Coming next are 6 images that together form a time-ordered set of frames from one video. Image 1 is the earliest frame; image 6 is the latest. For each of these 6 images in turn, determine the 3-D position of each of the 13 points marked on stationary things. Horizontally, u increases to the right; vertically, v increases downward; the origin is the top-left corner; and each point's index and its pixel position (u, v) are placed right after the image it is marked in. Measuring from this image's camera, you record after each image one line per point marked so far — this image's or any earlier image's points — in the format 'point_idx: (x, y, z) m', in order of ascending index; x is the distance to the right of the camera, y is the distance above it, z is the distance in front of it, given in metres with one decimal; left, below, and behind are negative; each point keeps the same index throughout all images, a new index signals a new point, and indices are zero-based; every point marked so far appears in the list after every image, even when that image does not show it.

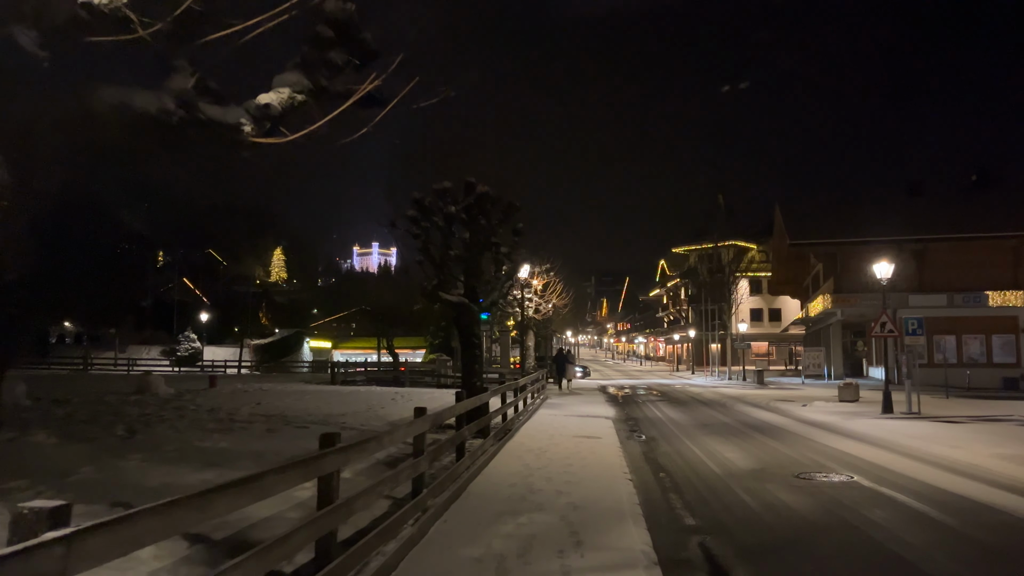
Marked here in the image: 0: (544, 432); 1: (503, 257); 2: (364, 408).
0: (+0.7, -3.3, +16.4) m
1: (-0.2, +0.7, +16.8) m
2: (-3.6, -2.9, +17.3) m
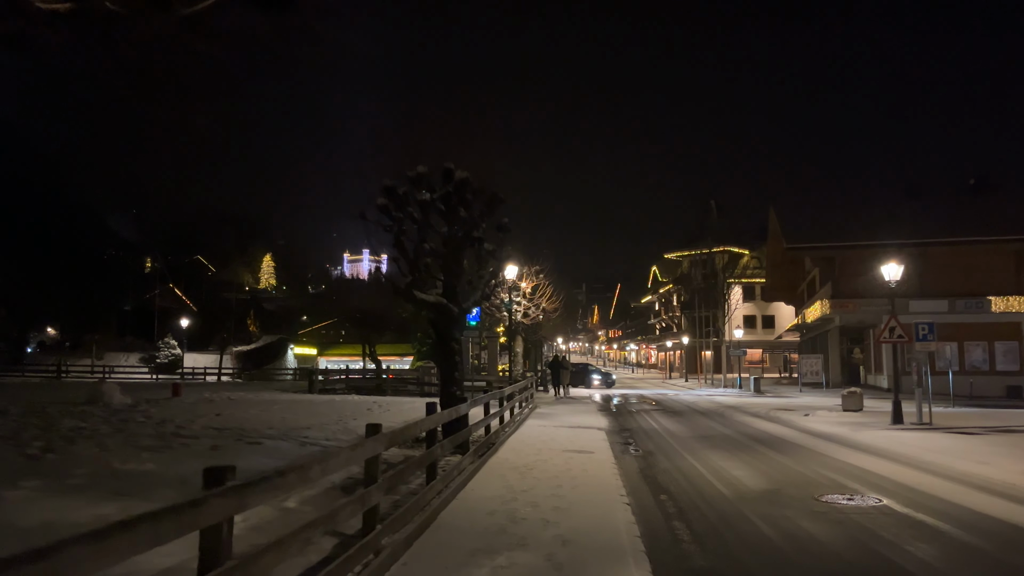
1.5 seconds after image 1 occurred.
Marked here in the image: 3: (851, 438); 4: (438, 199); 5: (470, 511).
0: (+0.4, -3.3, +14.9) m
1: (-0.6, +0.7, +15.4) m
2: (-4.0, -2.9, +15.8) m
3: (+8.9, -3.9, +18.8) m
4: (-1.5, +1.8, +13.8) m
5: (-0.5, -2.7, +8.7) m
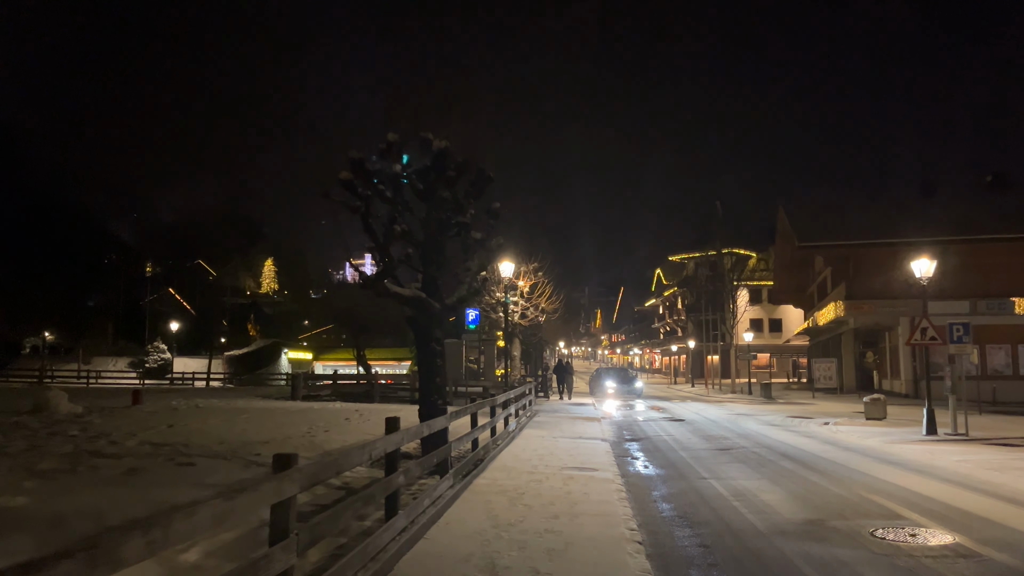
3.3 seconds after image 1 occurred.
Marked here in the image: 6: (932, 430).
0: (+0.2, -3.2, +13.0) m
1: (-0.7, +0.8, +13.6) m
2: (-4.1, -2.8, +13.9) m
3: (+8.8, -3.8, +16.9) m
4: (-1.6, +1.9, +12.0) m
5: (-0.7, -2.6, +6.8) m
6: (+11.6, -3.9, +19.8) m
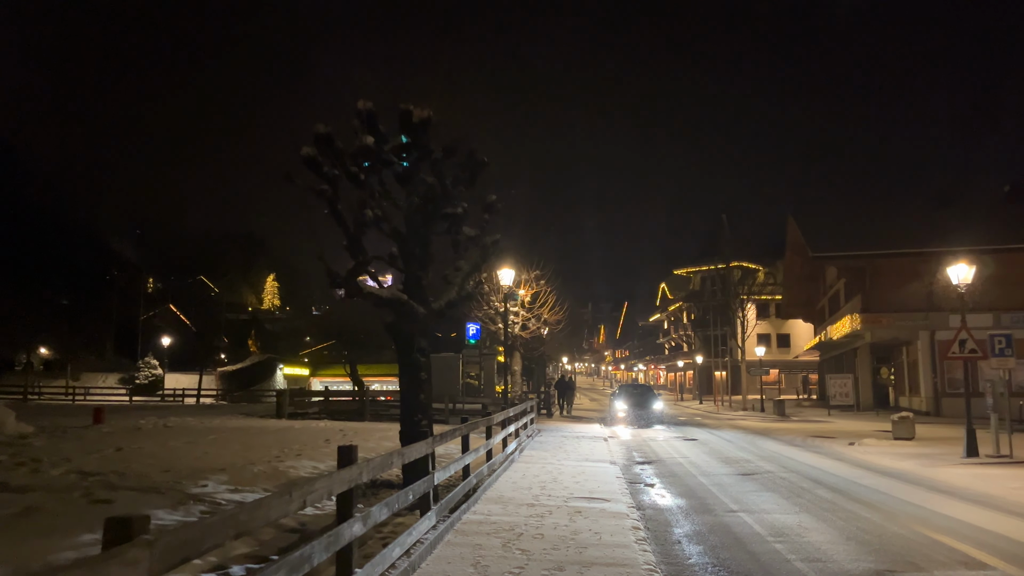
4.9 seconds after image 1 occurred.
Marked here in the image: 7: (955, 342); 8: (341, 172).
0: (+0.2, -3.2, +11.3) m
1: (-0.8, +0.8, +11.9) m
2: (-4.2, -2.9, +12.2) m
3: (+8.8, -4.0, +15.1) m
4: (-1.7, +1.9, +10.4) m
5: (-0.8, -2.5, +5.1) m
6: (+11.6, -4.1, +18.0) m
7: (+11.9, -1.5, +19.2) m
8: (-2.3, +1.6, +10.1) m
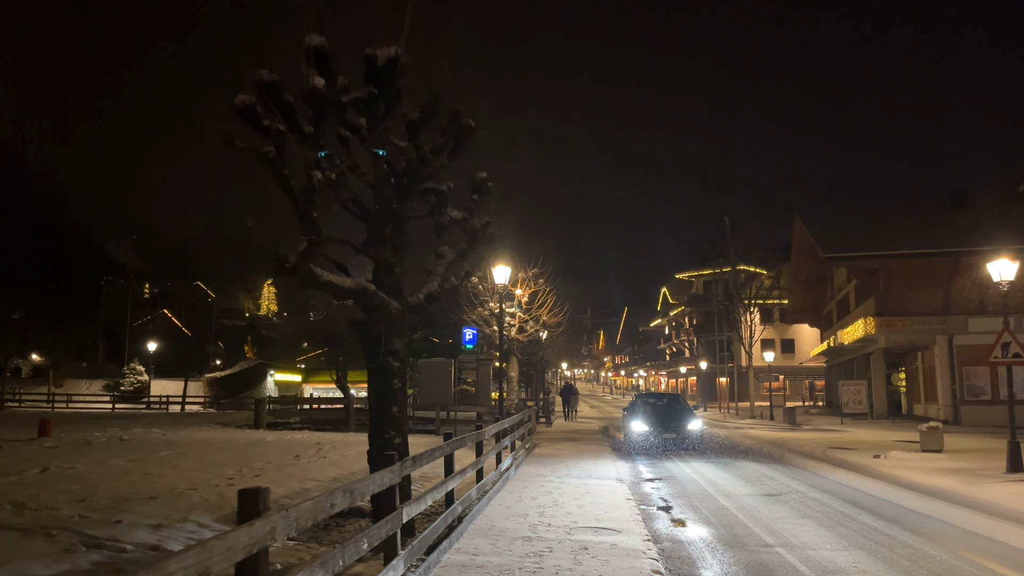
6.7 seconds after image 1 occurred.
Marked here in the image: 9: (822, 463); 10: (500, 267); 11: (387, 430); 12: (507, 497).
0: (+0.1, -3.1, +9.6) m
1: (-0.8, +0.9, +10.2) m
2: (-4.3, -2.8, +10.5) m
3: (+8.7, -3.9, +13.4) m
4: (-1.8, +2.0, +8.7) m
5: (-0.8, -2.3, +3.3) m
6: (+11.5, -4.1, +16.3) m
7: (+11.8, -1.4, +17.5) m
8: (-2.4, +1.7, +8.4) m
9: (+8.0, -4.5, +18.4) m
10: (-0.4, +0.6, +18.3) m
11: (-1.4, -1.6, +8.2) m
12: (-0.1, -3.3, +11.5) m
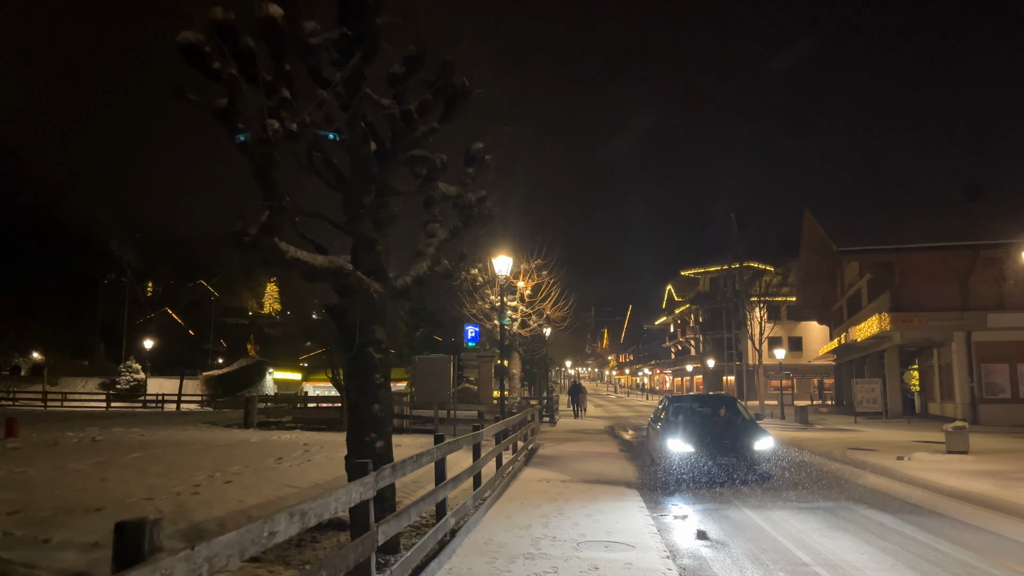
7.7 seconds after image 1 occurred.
0: (+0.1, -2.9, +8.5) m
1: (-0.8, +1.1, +9.1) m
2: (-4.3, -2.6, +9.4) m
3: (+8.7, -3.7, +12.3) m
4: (-1.8, +2.2, +7.6) m
5: (-0.9, -2.1, +2.3) m
6: (+11.5, -3.9, +15.1) m
7: (+11.8, -1.2, +16.3) m
8: (-2.4, +1.9, +7.3) m
9: (+8.0, -4.3, +17.3) m
10: (-0.3, +0.8, +17.2) m
11: (-1.4, -1.4, +7.1) m
12: (-0.1, -3.1, +10.4) m
